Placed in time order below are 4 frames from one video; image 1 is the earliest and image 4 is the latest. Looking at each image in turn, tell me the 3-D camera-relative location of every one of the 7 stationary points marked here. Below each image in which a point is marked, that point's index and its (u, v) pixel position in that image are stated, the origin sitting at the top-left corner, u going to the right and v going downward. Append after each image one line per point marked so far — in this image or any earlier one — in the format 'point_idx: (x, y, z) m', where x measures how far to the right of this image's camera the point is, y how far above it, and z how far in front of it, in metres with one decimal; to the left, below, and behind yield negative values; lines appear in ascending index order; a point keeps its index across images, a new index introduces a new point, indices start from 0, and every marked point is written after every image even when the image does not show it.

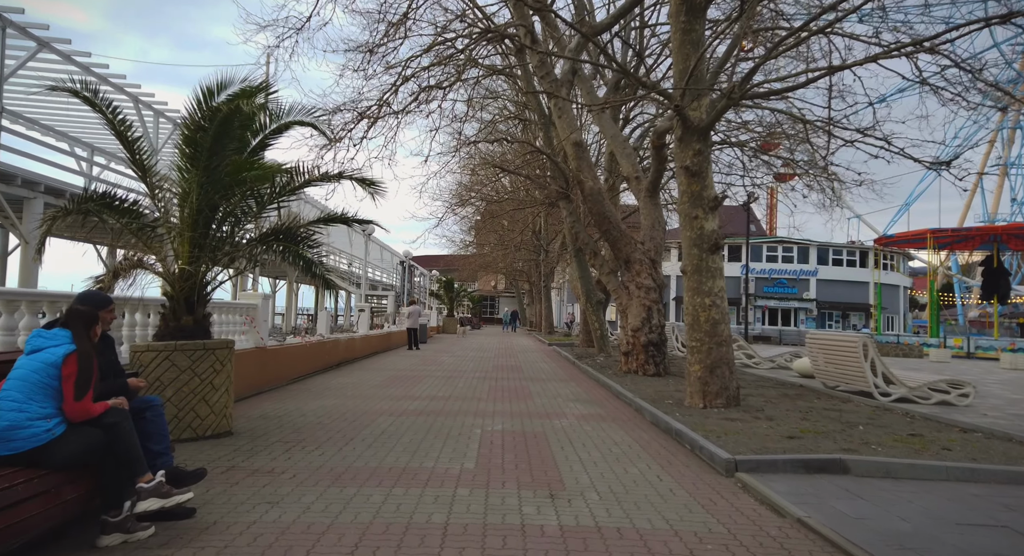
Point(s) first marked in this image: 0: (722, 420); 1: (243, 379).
0: (+2.8, -1.9, +8.4) m
1: (-4.5, -1.7, +10.2) m
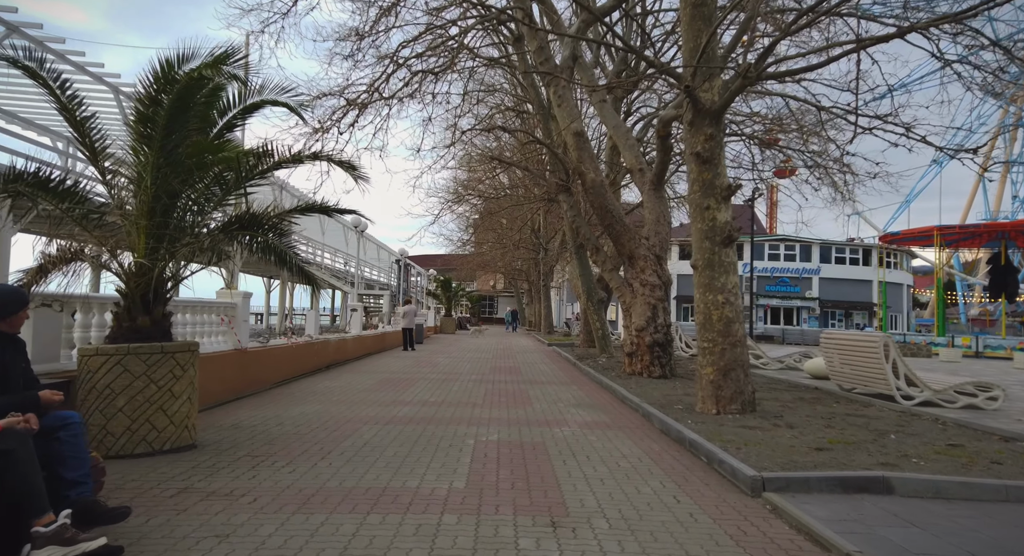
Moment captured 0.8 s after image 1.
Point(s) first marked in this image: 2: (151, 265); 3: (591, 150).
0: (+2.8, -1.9, +7.7) m
1: (-4.5, -1.6, +9.5) m
2: (-3.4, +0.1, +5.9) m
3: (+1.8, +2.9, +14.0) m
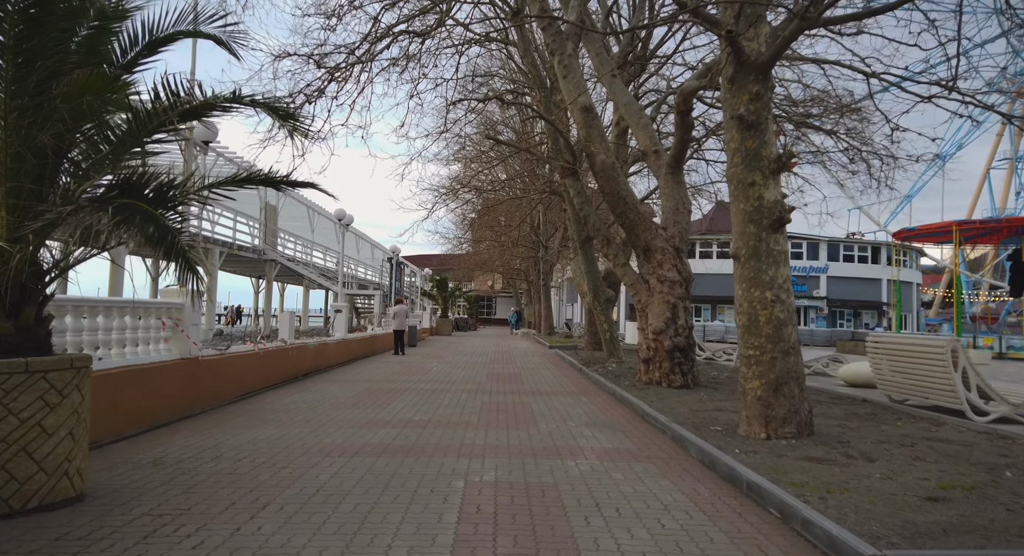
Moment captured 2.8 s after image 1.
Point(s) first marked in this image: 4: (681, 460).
0: (+2.8, -1.8, +6.0) m
1: (-4.5, -1.6, +7.8) m
2: (-3.4, +0.2, +4.2) m
3: (+1.8, +3.0, +12.3) m
4: (+1.8, -1.9, +6.4) m
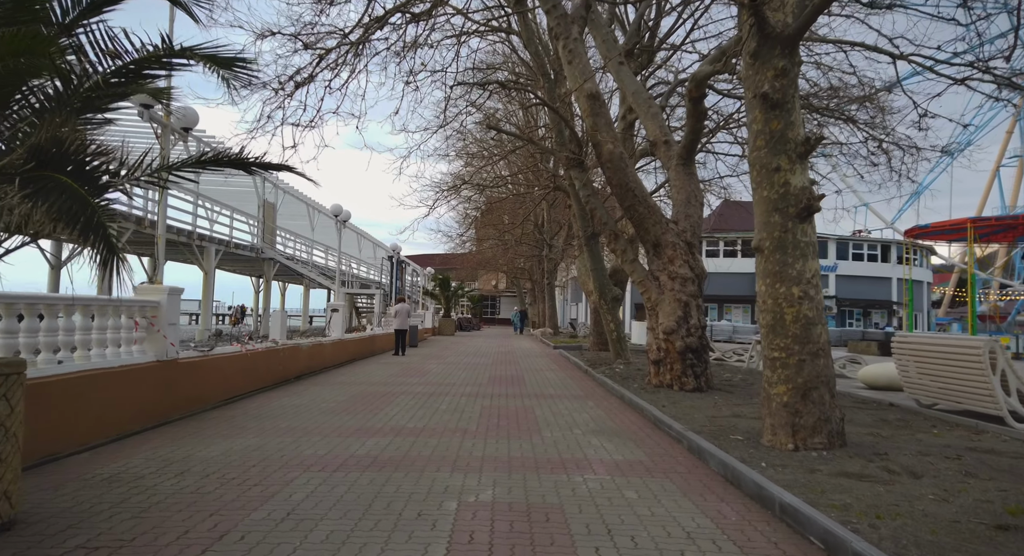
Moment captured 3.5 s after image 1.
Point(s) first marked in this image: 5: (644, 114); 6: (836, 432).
0: (+2.8, -1.7, +5.3) m
1: (-4.5, -1.5, +7.2) m
2: (-3.4, +0.2, +3.6) m
3: (+1.8, +3.0, +11.7) m
4: (+1.8, -1.8, +5.8) m
5: (+2.7, +3.3, +12.4) m
6: (+3.3, -1.6, +6.4) m
